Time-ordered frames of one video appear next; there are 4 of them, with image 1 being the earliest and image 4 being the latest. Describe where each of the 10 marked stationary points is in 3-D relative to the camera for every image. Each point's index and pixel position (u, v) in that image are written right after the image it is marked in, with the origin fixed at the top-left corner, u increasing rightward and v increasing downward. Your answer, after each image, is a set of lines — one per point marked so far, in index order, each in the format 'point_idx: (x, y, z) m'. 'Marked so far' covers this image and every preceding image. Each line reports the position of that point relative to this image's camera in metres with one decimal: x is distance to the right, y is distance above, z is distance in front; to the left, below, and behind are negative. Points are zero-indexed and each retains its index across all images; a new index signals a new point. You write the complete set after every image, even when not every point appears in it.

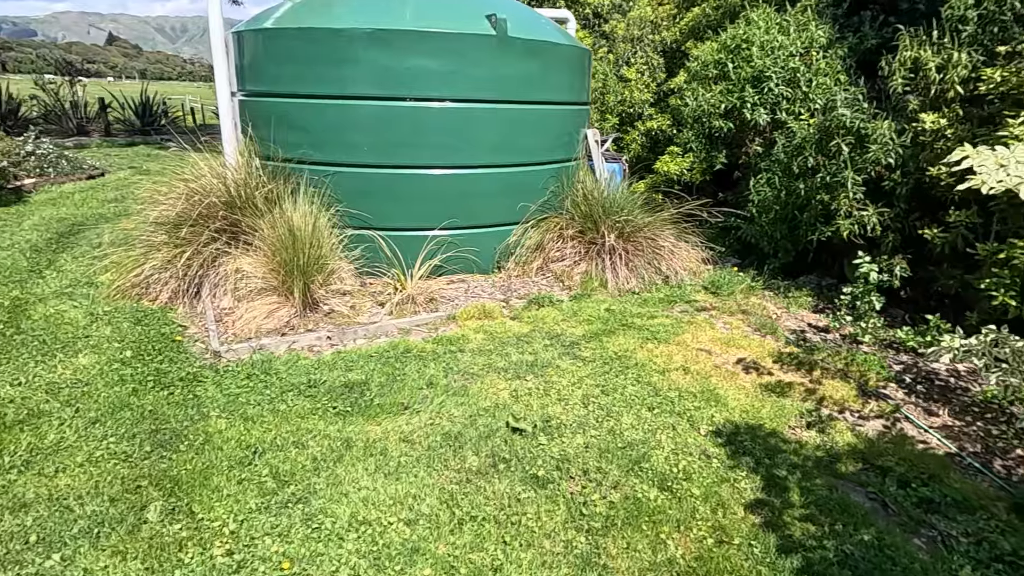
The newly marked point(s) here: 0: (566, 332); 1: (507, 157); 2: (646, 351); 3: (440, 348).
0: (+0.4, -0.3, +3.7) m
1: (0.0, +1.1, +4.5) m
2: (+0.9, -0.4, +3.4) m
3: (-0.5, -0.4, +3.4) m
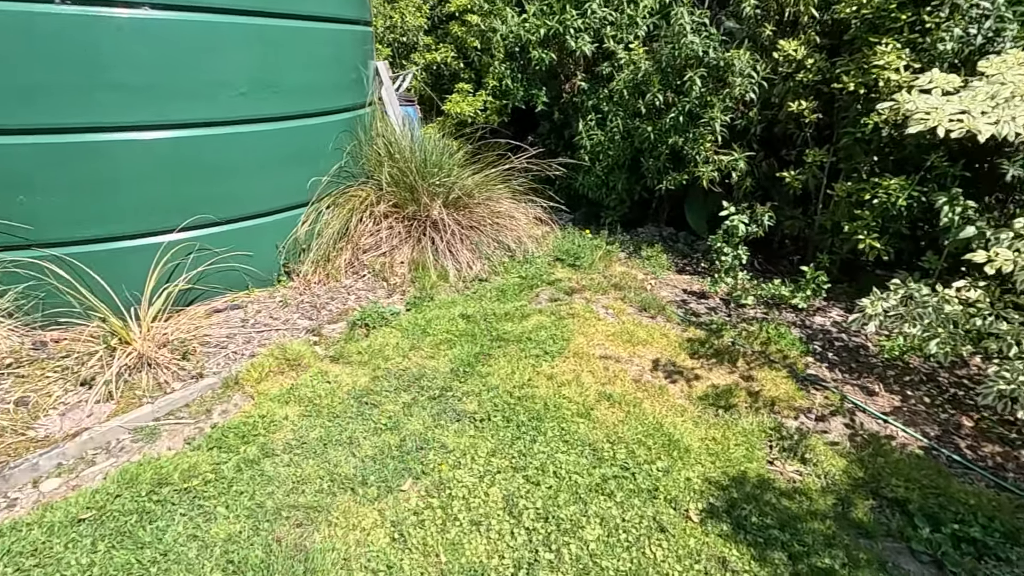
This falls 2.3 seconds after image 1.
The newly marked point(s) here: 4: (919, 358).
0: (-0.4, -0.4, +2.5) m
1: (-1.3, +1.0, +2.9) m
2: (+0.2, -0.4, +2.5) m
3: (-1.0, -0.6, +1.9) m
4: (+2.1, -0.4, +2.8) m
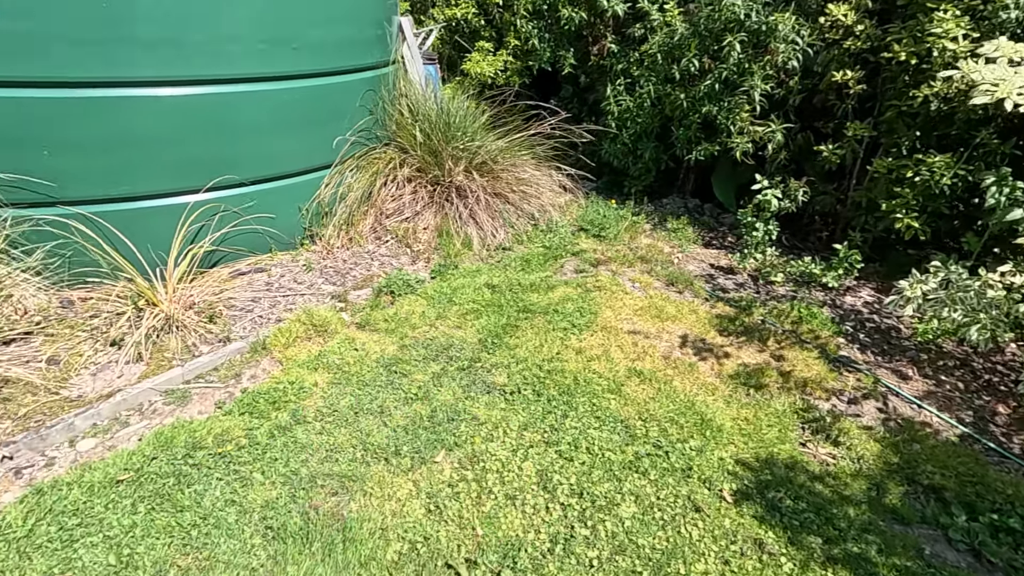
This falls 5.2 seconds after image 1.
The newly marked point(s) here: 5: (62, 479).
0: (-0.3, -0.3, +2.5) m
1: (-1.1, +1.2, +2.8) m
2: (+0.3, -0.3, +2.4) m
3: (-0.9, -0.5, +1.9) m
4: (+2.2, -0.3, +2.7) m
5: (-1.4, -0.6, +1.7) m
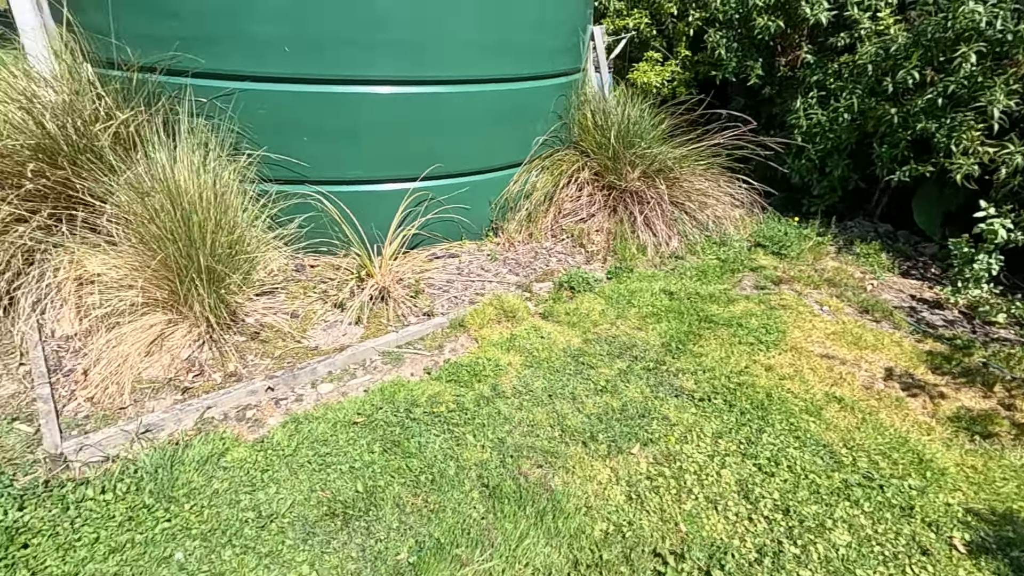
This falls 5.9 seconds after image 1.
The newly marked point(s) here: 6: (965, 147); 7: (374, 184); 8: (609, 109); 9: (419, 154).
0: (+0.6, -0.3, +2.5) m
1: (0.0, +1.2, +3.0) m
2: (+1.1, -0.4, +2.4) m
3: (-0.2, -0.4, +2.1) m
4: (+3.1, -0.5, +2.2) m
5: (-0.8, -0.5, +2.0) m
6: (+2.6, +0.8, +3.1) m
7: (-0.8, +0.6, +2.9) m
8: (+0.7, +1.2, +3.6) m
9: (-0.5, +0.7, +2.9) m
